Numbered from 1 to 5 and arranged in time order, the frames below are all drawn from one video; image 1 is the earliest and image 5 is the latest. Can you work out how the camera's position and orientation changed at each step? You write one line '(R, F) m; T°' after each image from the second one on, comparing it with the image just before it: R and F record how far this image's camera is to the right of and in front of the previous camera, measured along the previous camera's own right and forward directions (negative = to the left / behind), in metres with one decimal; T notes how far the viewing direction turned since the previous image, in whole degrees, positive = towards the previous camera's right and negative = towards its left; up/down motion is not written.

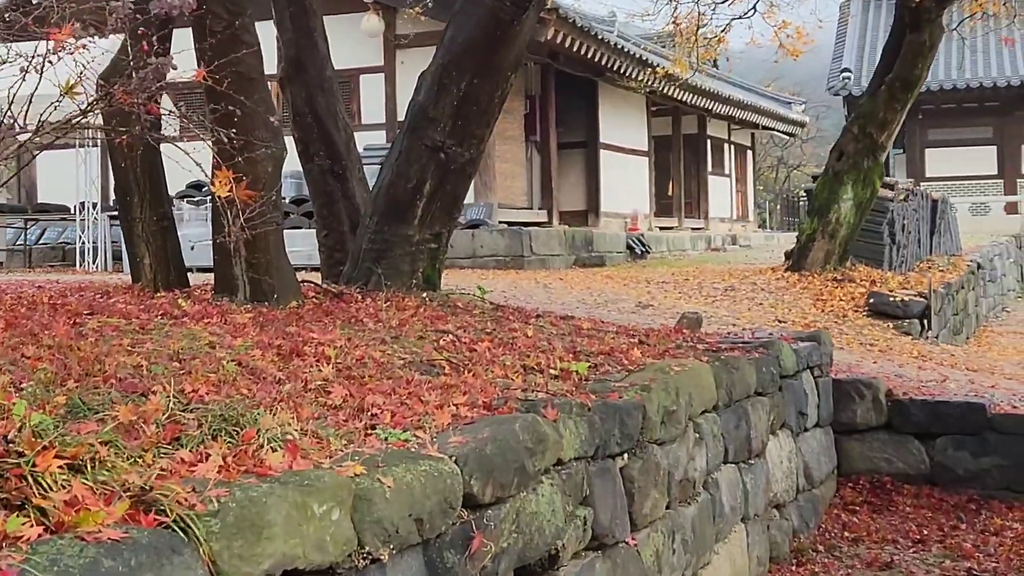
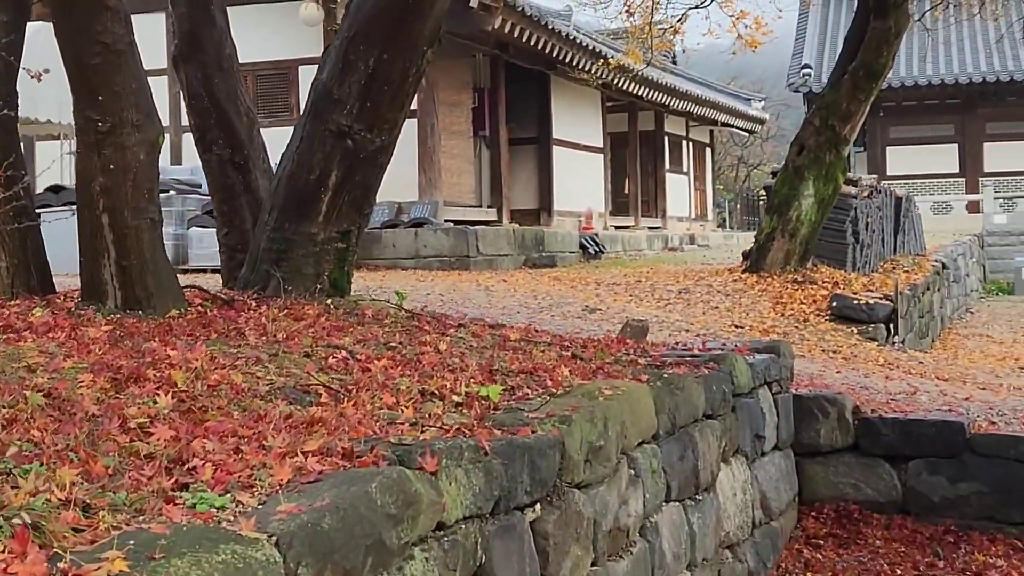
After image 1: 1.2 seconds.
(+0.2, +0.7) m; +2°
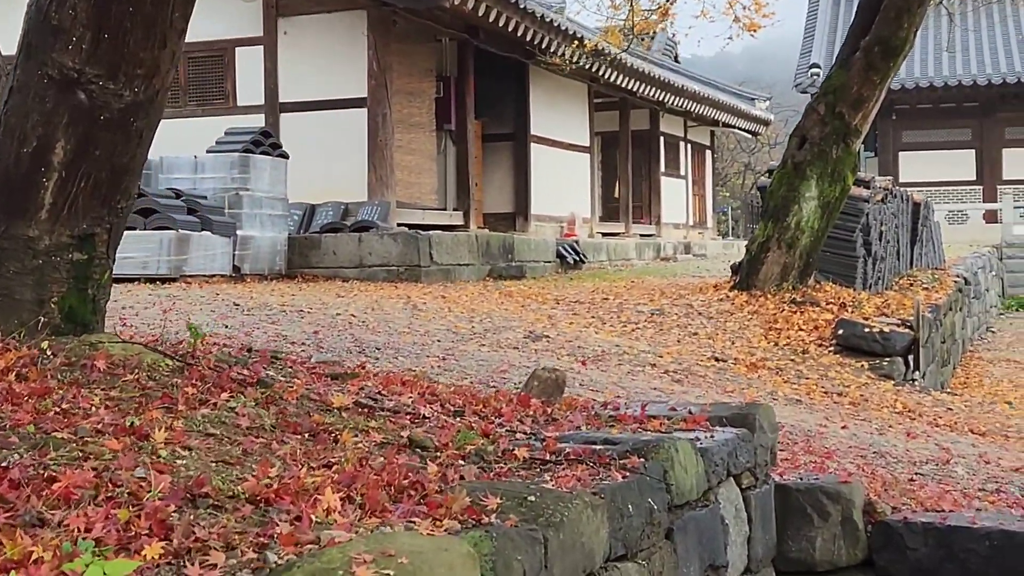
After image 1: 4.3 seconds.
(+0.4, +1.8) m; 0°
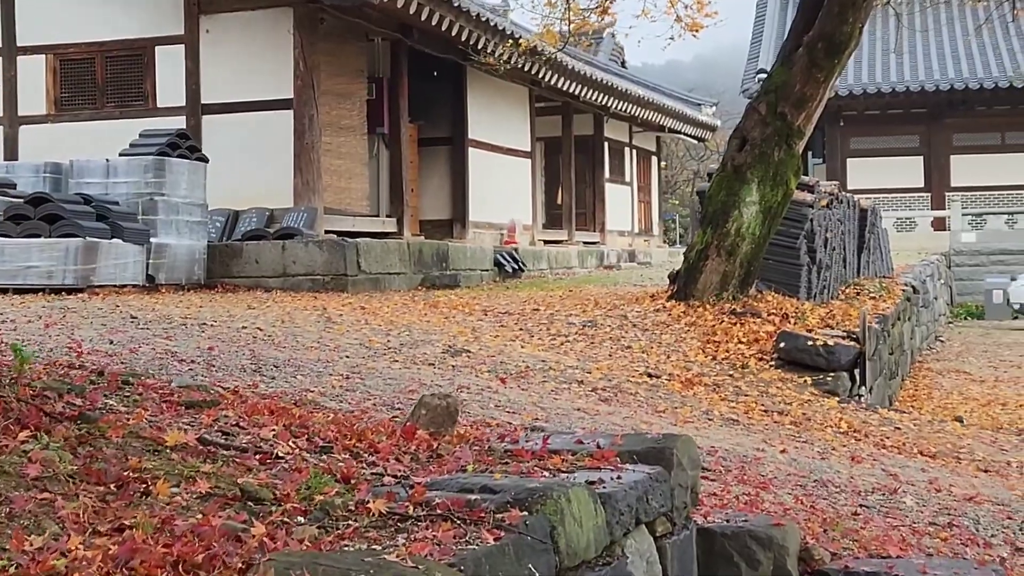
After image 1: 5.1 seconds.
(+0.2, +0.5) m; +2°
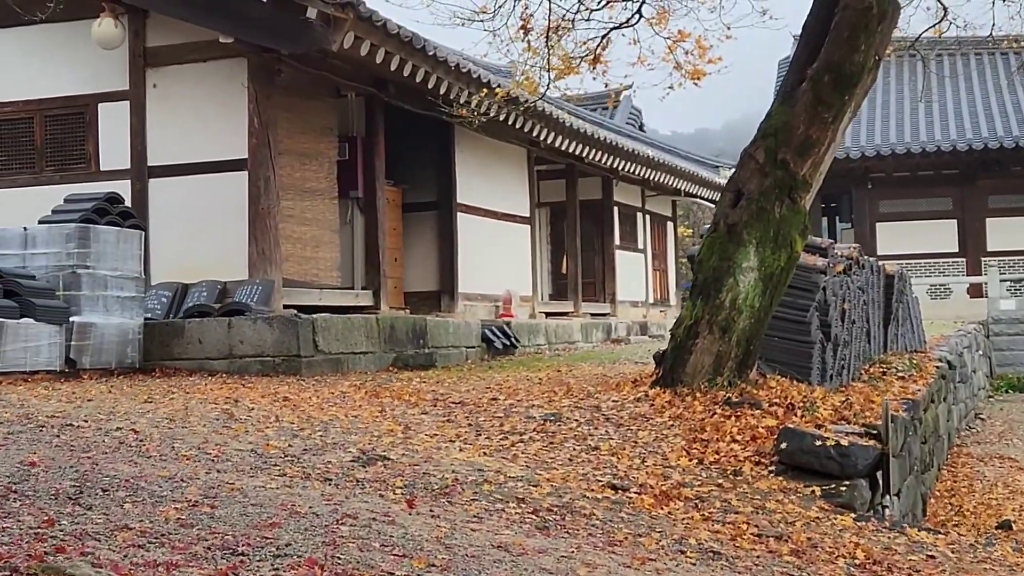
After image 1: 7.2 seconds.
(+0.4, +1.3) m; -1°
